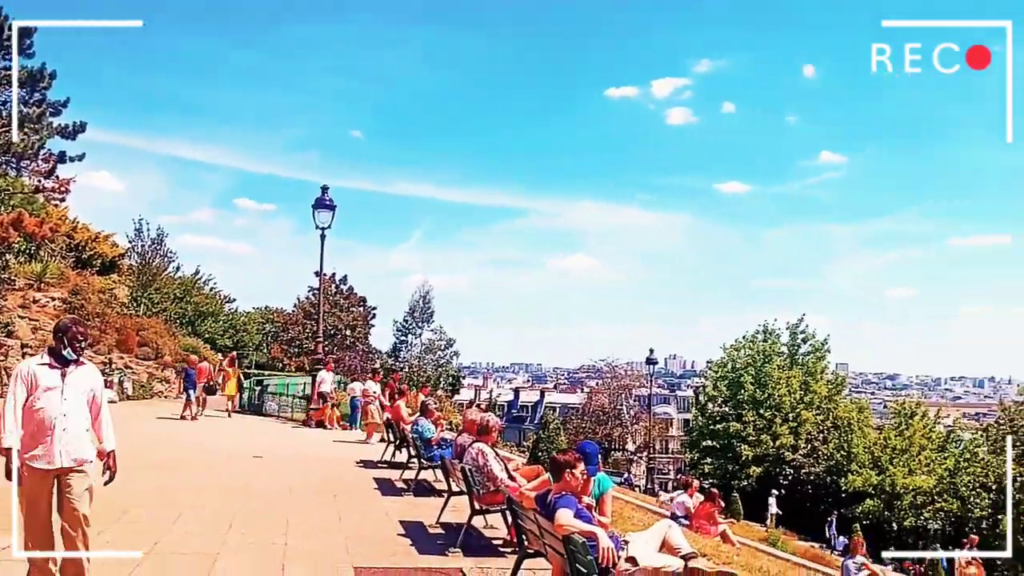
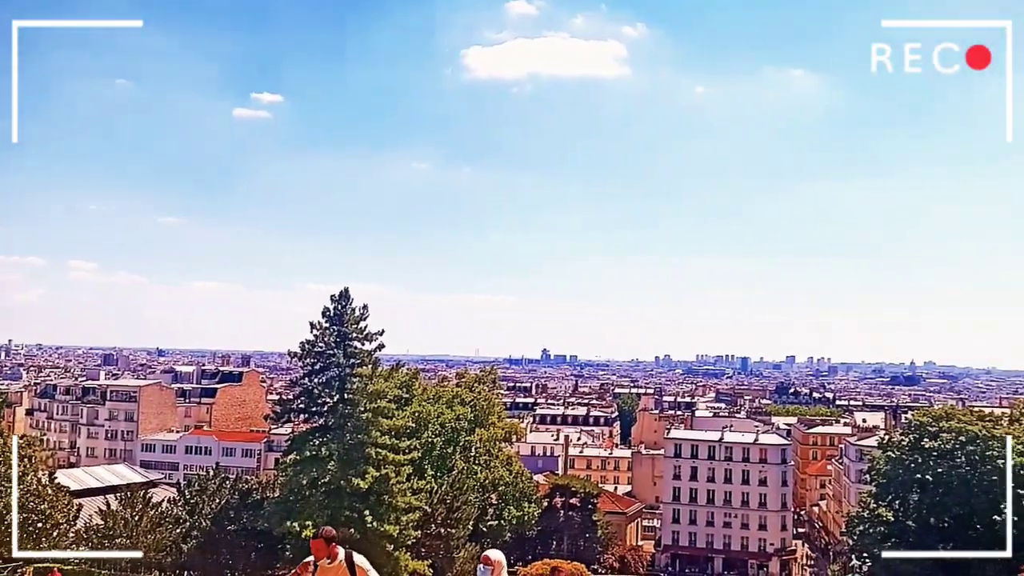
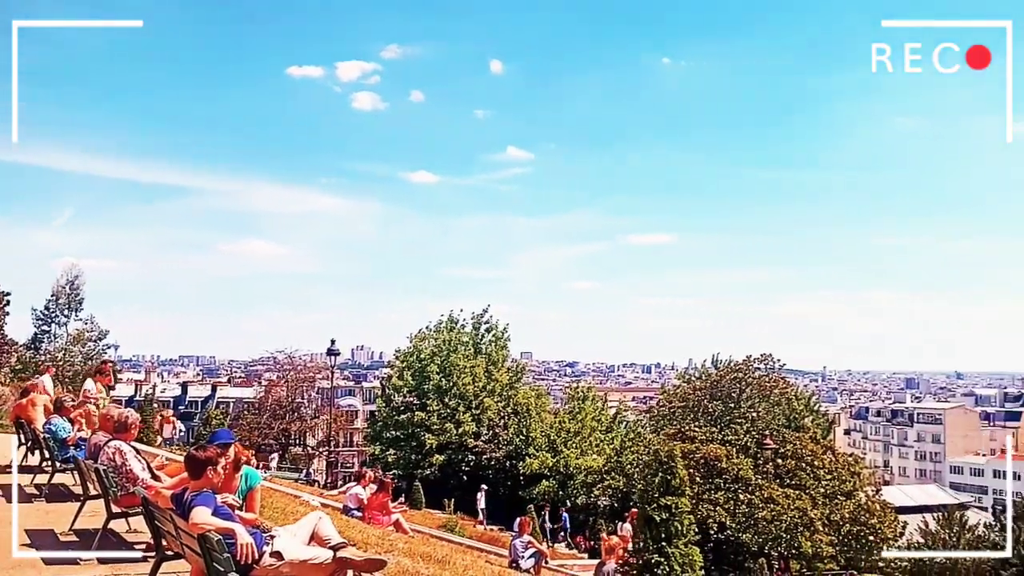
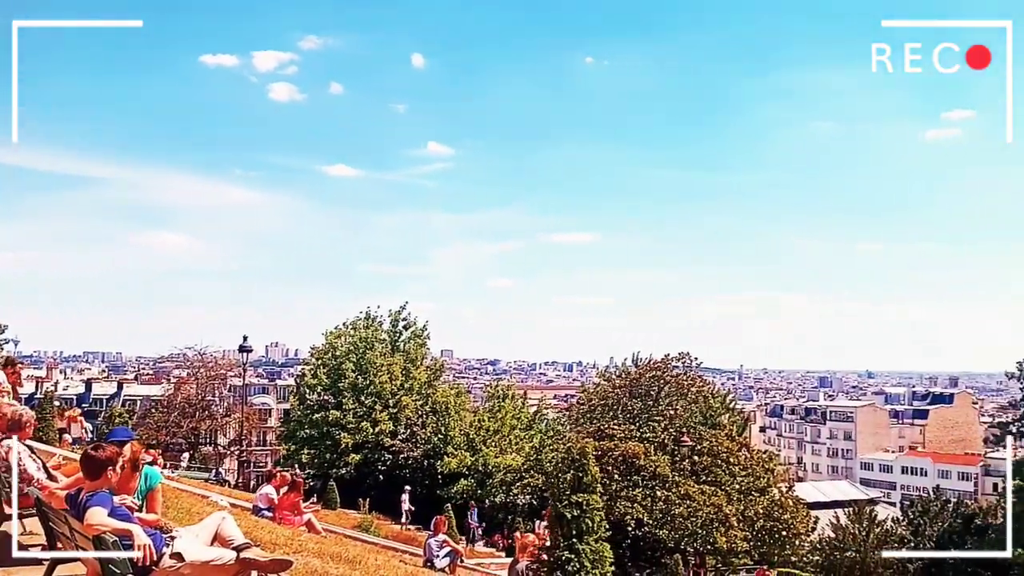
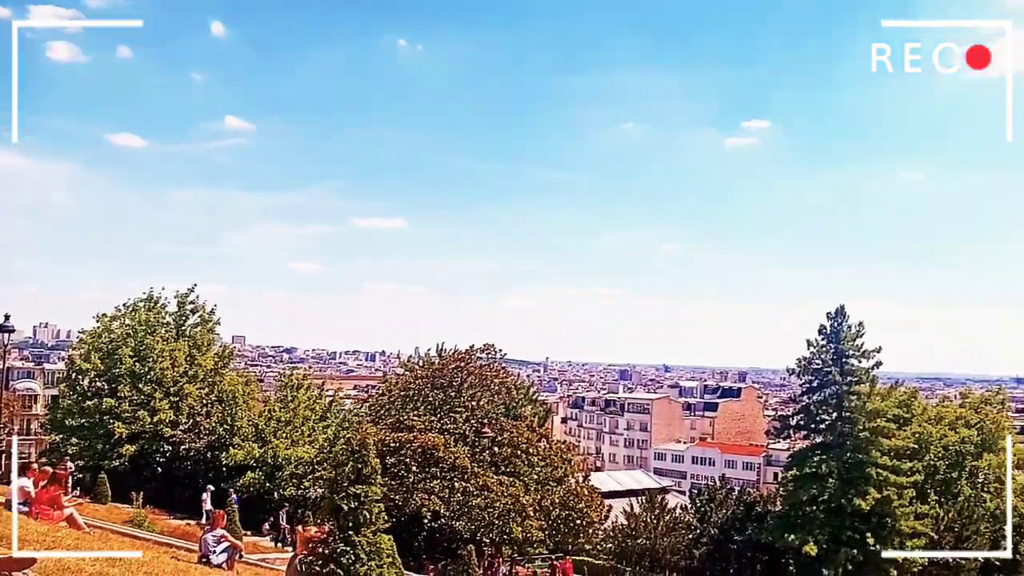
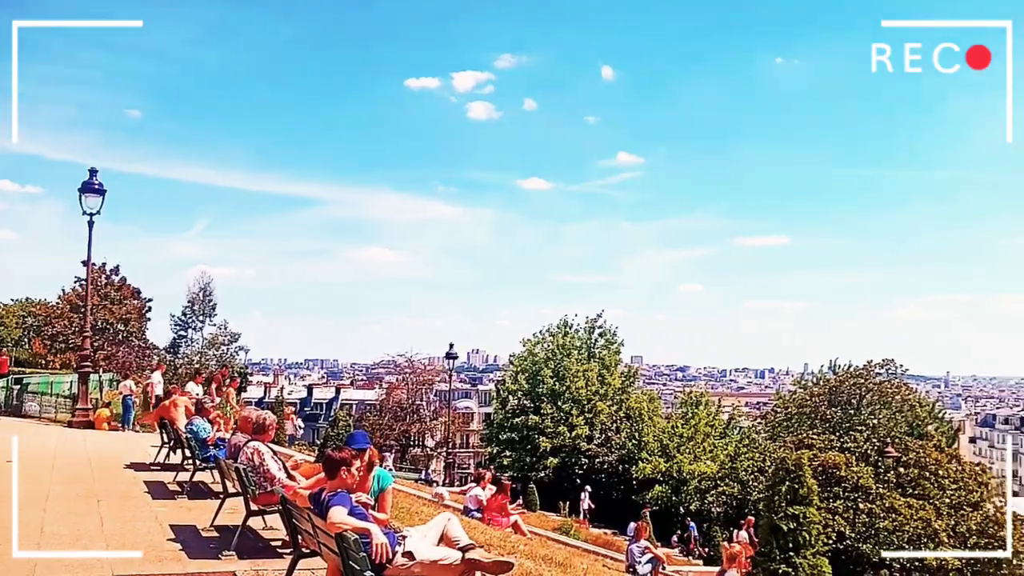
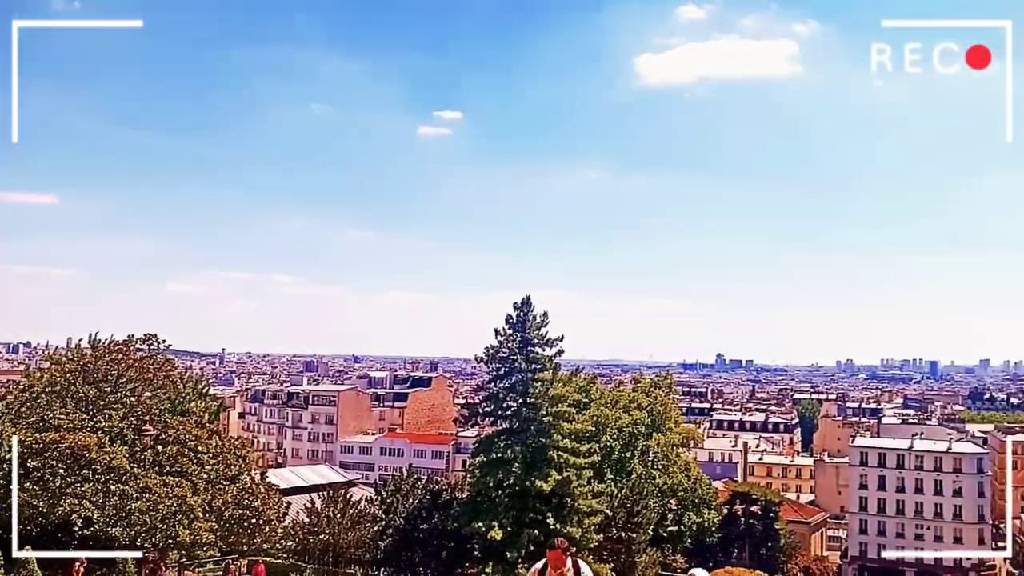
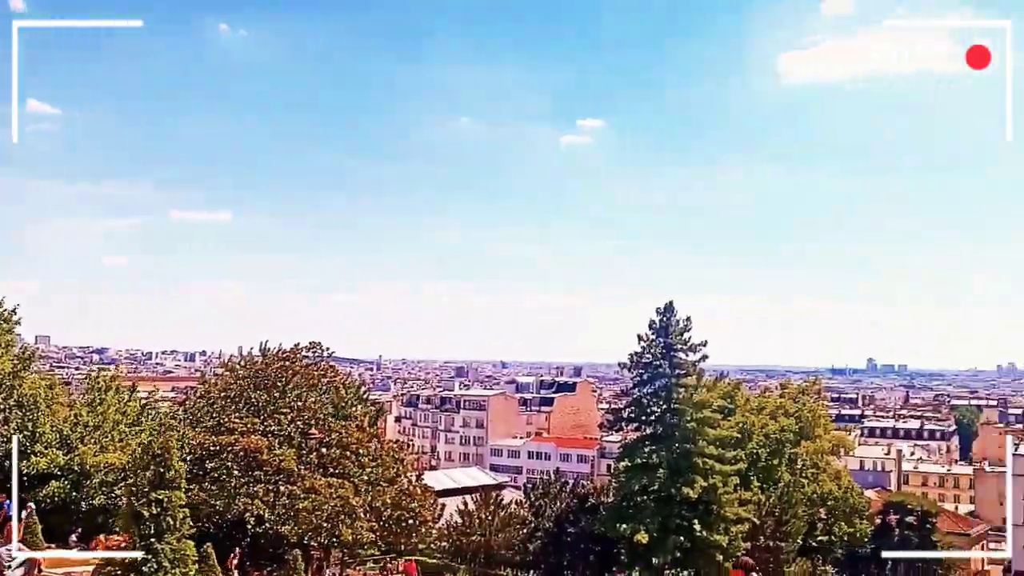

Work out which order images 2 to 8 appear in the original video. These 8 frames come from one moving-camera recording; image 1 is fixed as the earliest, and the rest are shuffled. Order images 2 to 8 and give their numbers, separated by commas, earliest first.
6, 3, 4, 5, 8, 7, 2
